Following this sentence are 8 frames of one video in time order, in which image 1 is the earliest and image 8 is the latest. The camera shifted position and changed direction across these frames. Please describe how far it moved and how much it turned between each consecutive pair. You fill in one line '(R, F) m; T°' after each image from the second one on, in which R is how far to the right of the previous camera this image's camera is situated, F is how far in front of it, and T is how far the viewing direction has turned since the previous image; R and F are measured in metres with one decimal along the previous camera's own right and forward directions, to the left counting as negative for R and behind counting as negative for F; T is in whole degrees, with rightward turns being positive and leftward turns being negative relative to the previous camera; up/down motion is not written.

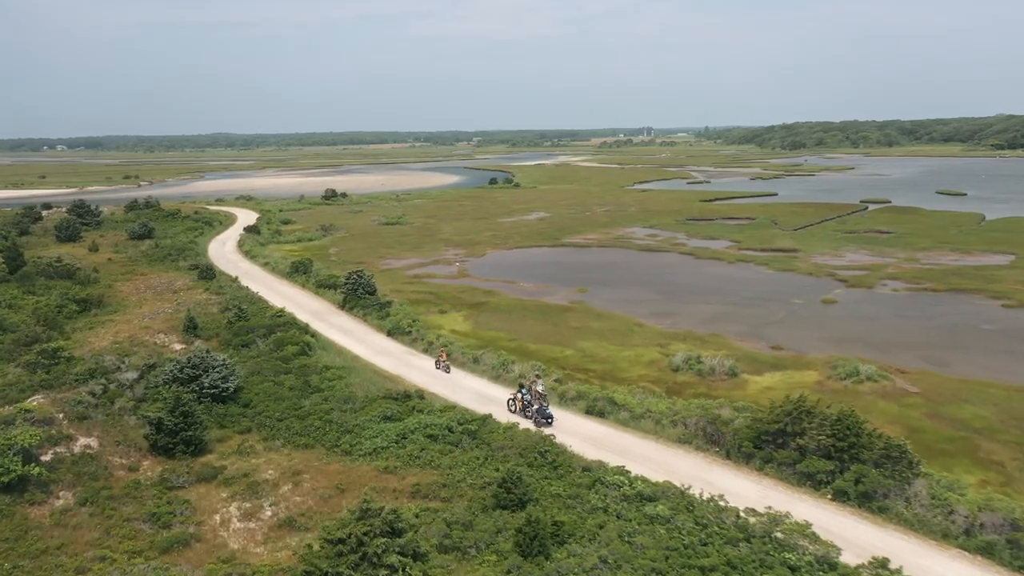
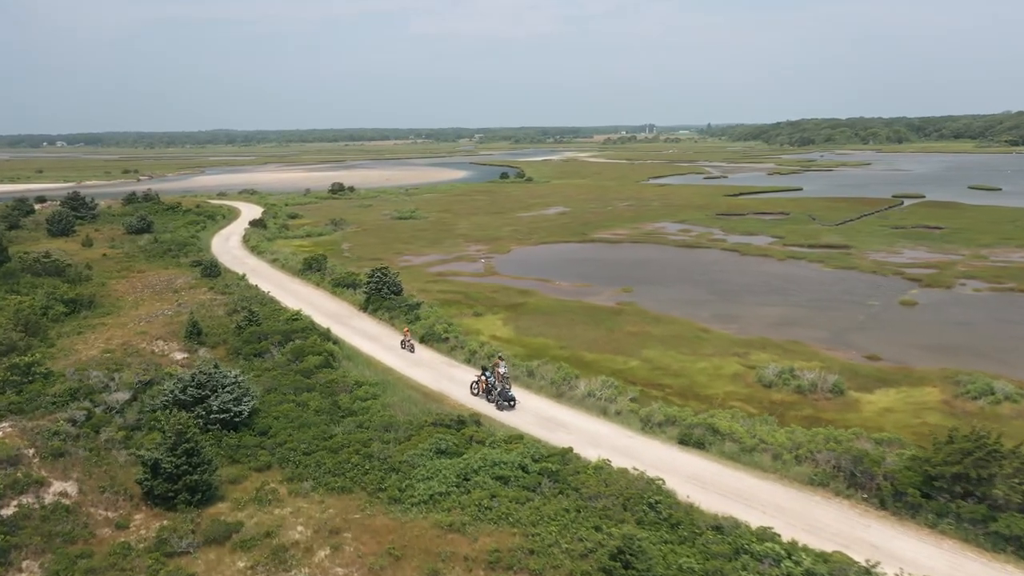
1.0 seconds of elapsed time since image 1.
(-2.0, +4.8) m; 0°
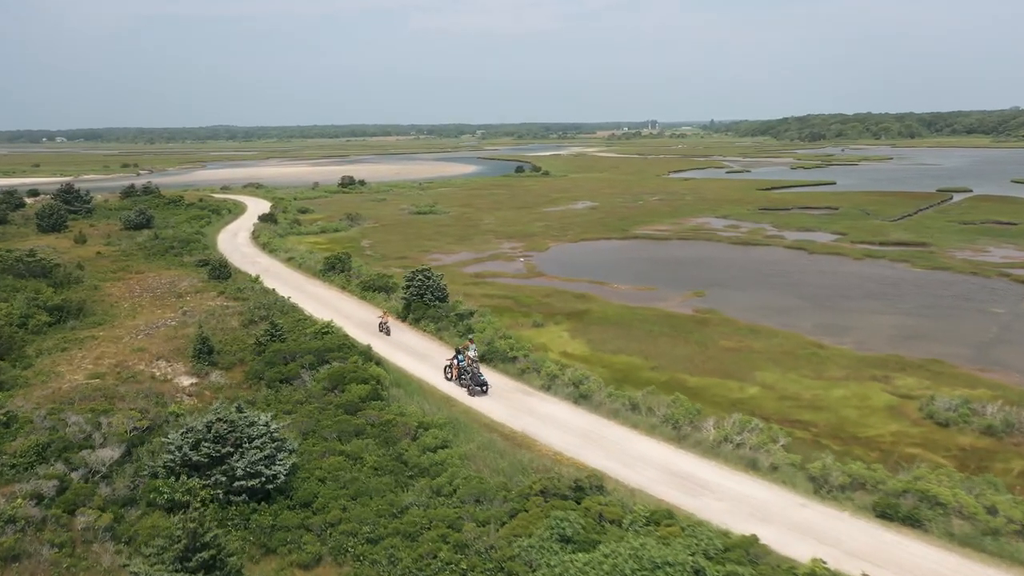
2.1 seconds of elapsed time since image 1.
(-2.6, +5.9) m; 0°
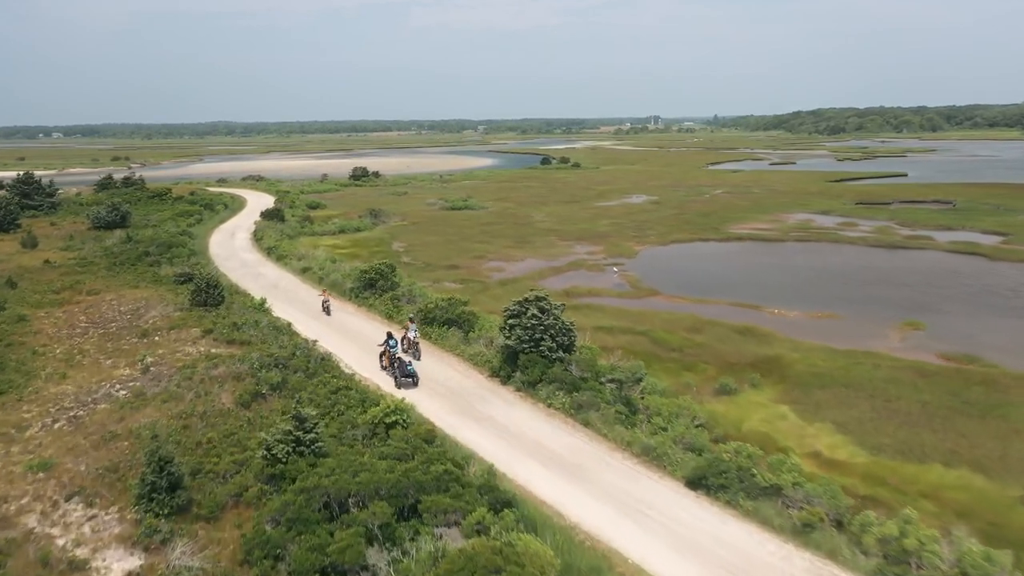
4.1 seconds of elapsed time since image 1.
(-4.1, +12.5) m; 0°
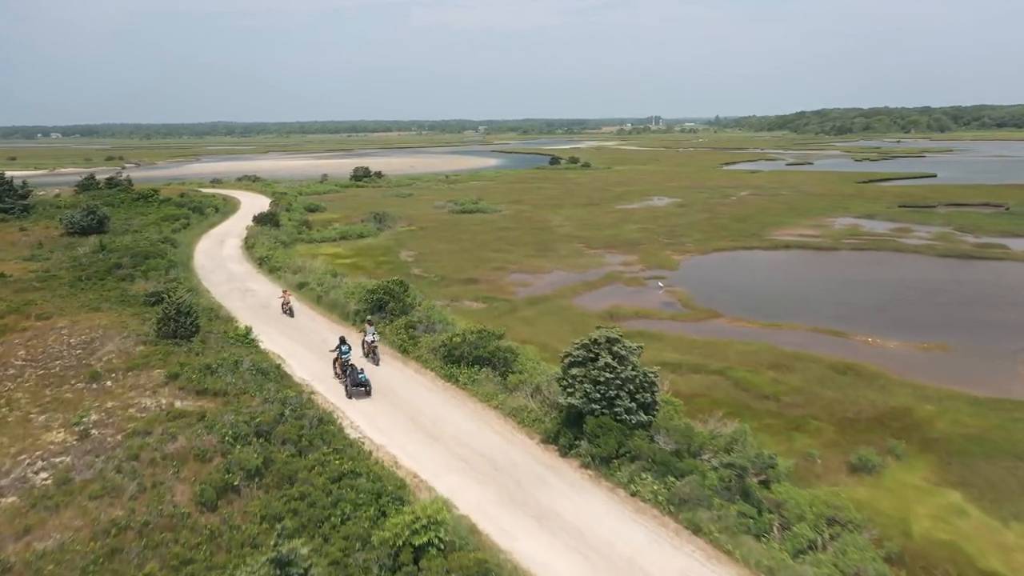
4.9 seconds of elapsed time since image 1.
(-1.1, +5.0) m; 0°
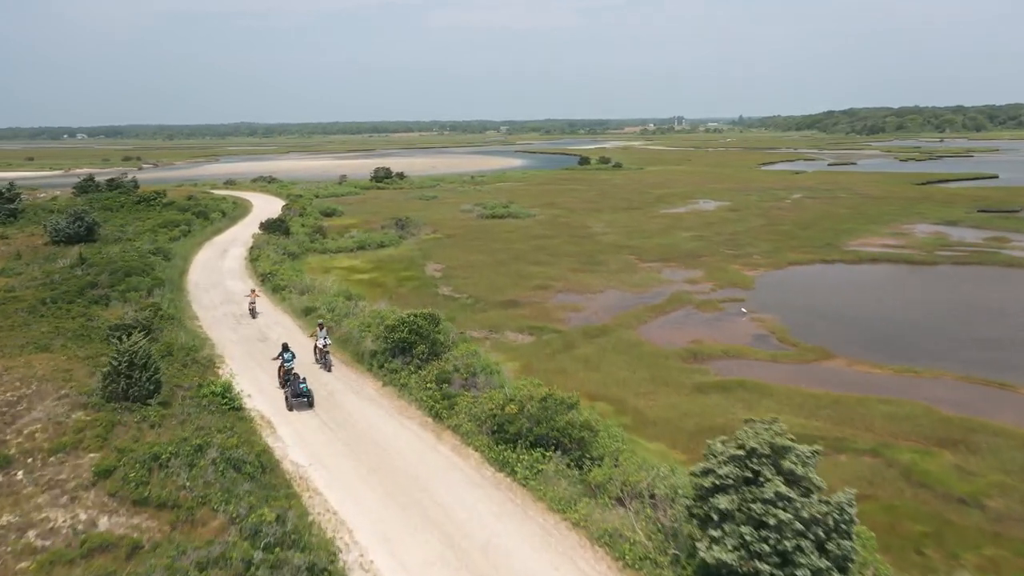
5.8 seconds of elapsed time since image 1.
(-1.0, +5.5) m; -1°
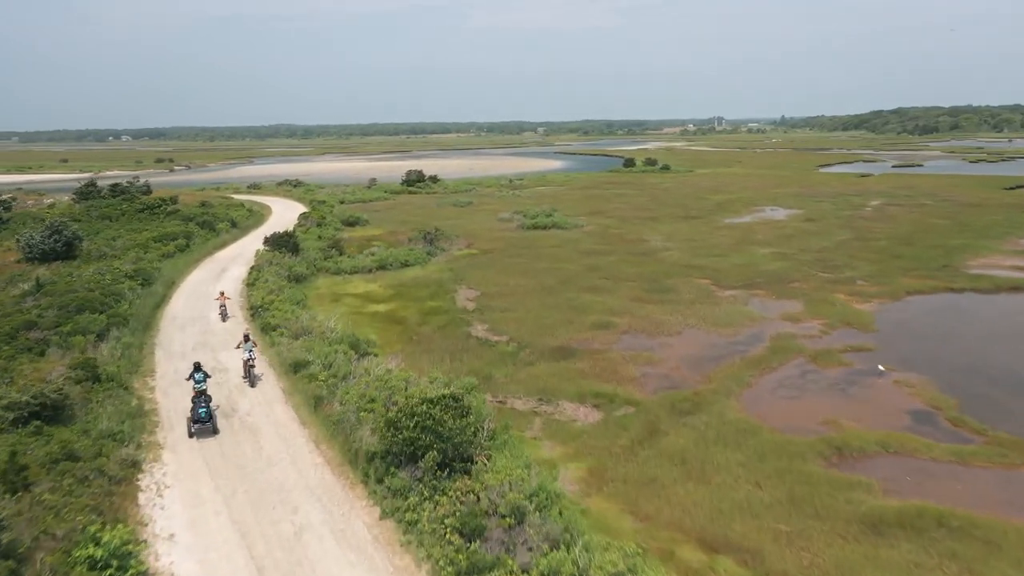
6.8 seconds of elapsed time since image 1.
(-0.5, +6.5) m; -3°
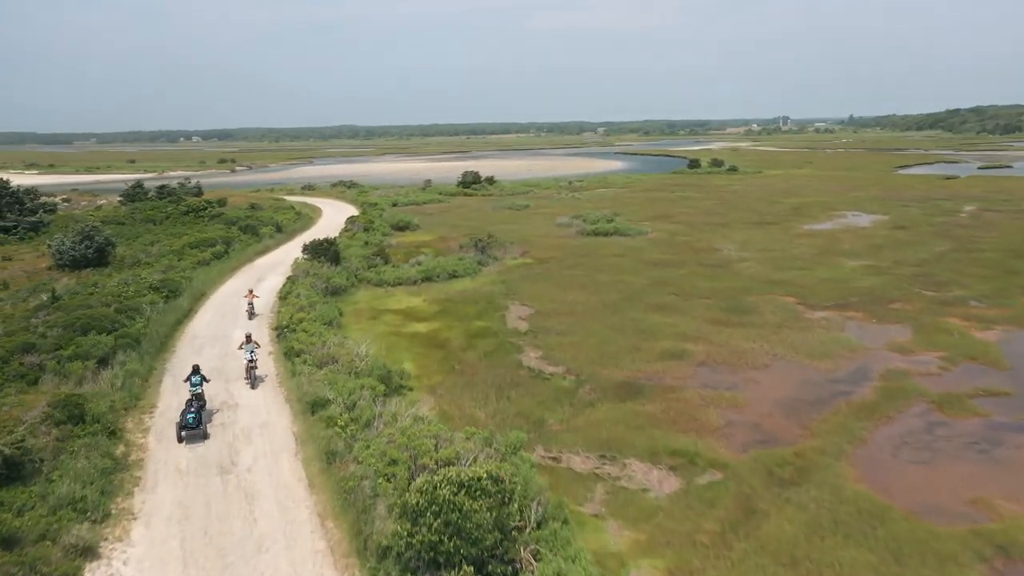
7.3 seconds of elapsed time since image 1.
(0.0, +3.2) m; -4°
